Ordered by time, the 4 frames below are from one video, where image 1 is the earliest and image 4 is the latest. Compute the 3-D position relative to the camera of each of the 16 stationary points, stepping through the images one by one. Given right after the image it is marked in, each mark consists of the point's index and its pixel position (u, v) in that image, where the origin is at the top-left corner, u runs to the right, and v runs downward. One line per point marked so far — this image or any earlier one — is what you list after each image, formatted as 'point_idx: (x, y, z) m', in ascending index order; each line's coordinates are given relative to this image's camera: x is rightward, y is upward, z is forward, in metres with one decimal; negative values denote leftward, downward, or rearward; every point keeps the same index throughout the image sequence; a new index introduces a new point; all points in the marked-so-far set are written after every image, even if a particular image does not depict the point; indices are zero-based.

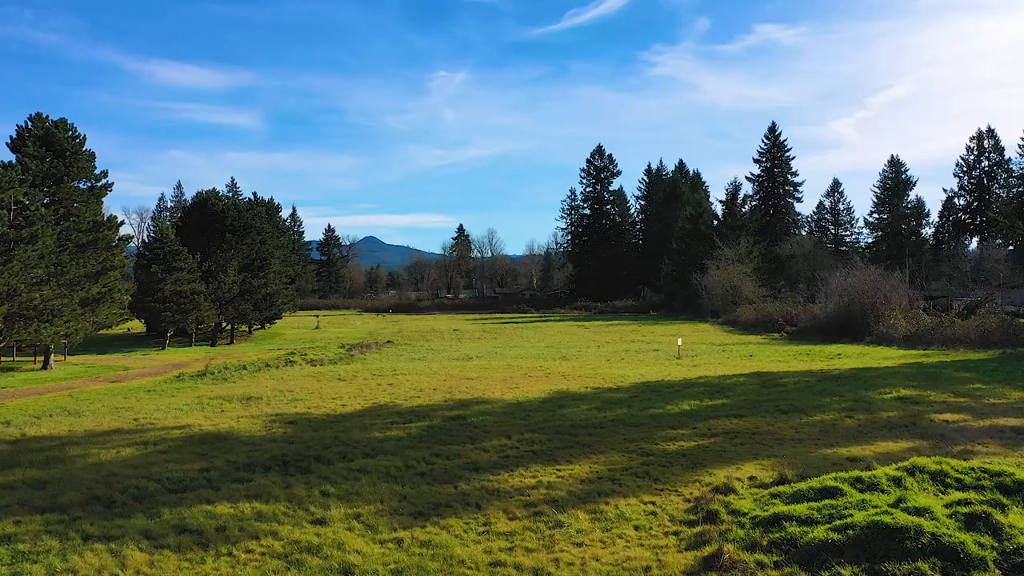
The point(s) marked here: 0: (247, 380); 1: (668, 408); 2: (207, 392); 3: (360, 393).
0: (-7.1, -2.5, +17.2) m
1: (+2.6, -2.0, +10.9) m
2: (-7.0, -2.4, +14.8) m
3: (-3.4, -2.3, +14.5) m
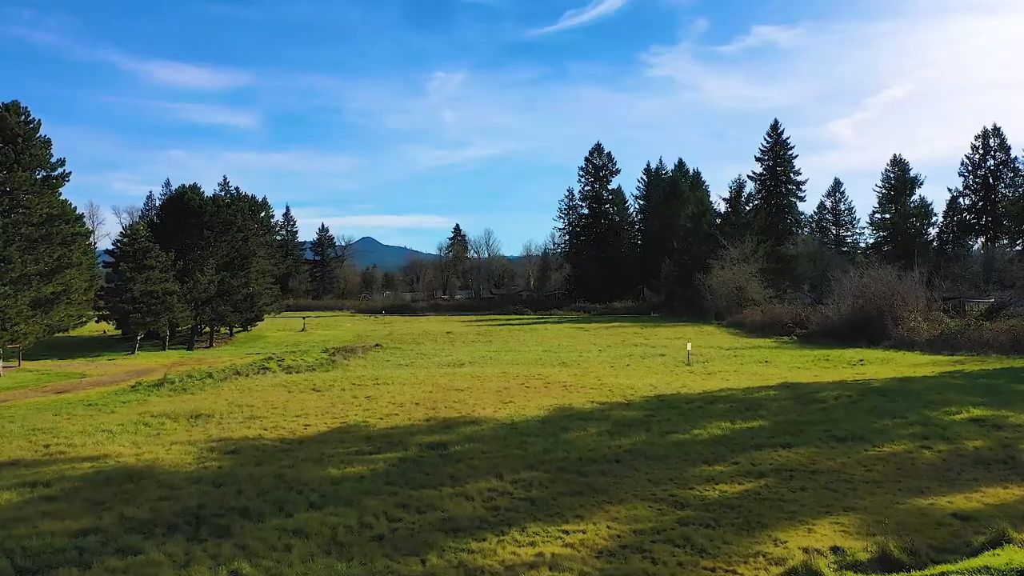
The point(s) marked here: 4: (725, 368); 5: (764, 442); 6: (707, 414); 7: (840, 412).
0: (-7.2, -2.4, +15.3) m
1: (+2.5, -2.0, +8.9) m
2: (-7.1, -2.4, +12.8) m
3: (-3.5, -2.3, +12.6) m
4: (+6.5, -2.5, +19.7) m
5: (+3.2, -1.9, +8.2) m
6: (+3.1, -2.0, +10.4) m
7: (+5.1, -1.9, +10.0) m
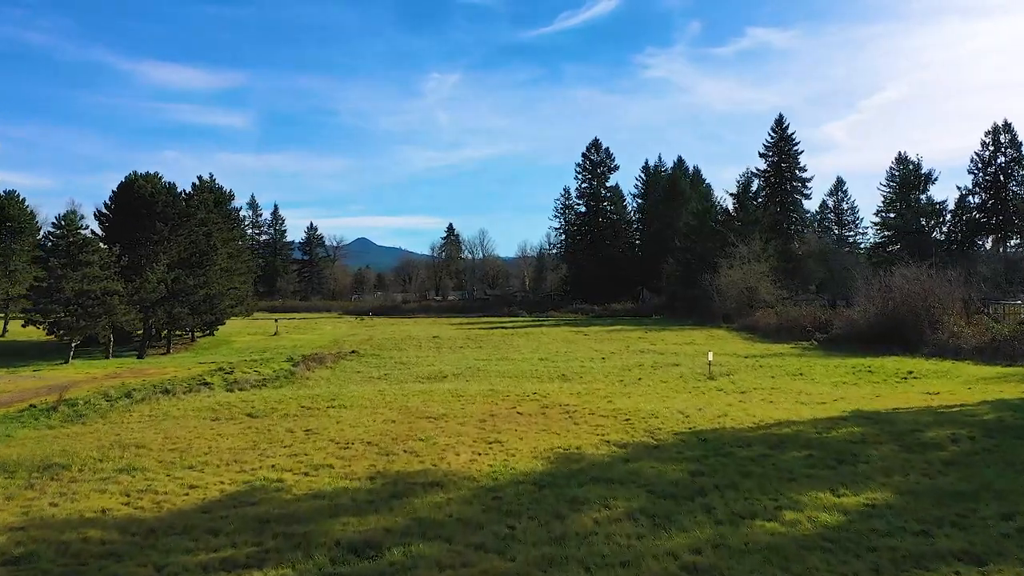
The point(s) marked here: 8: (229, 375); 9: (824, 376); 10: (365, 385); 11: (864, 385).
0: (-7.4, -2.4, +11.8) m
1: (+2.3, -2.0, +5.5) m
2: (-7.3, -2.3, +9.3) m
3: (-3.7, -2.3, +9.1) m
4: (+6.3, -2.4, +16.4) m
5: (+3.0, -1.9, +4.8) m
6: (+2.9, -2.0, +7.0) m
7: (+4.9, -1.9, +6.6) m
8: (-8.4, -2.6, +19.1) m
9: (+9.1, -2.6, +18.8) m
10: (-4.0, -2.6, +17.5) m
11: (+9.0, -2.5, +16.6) m
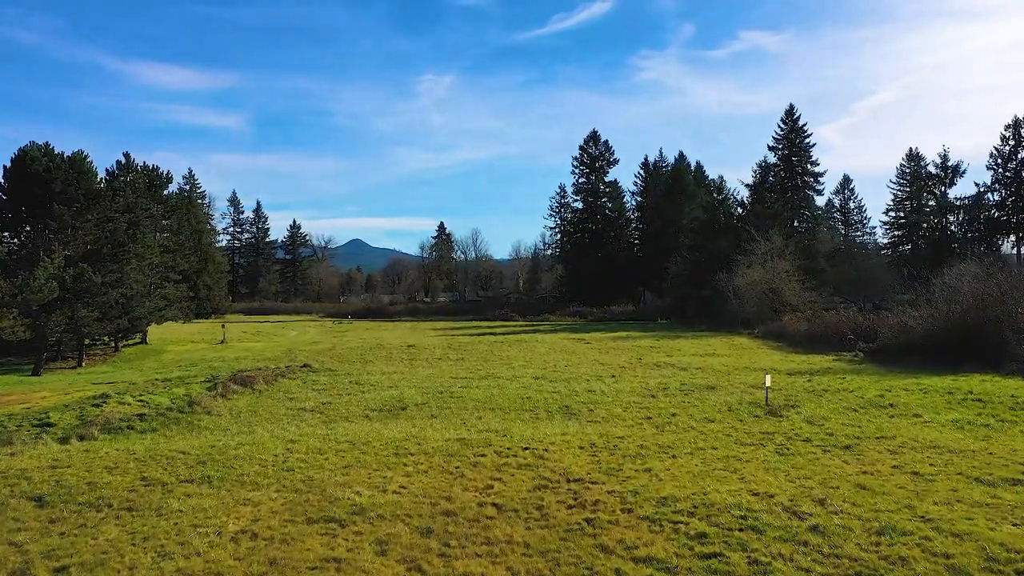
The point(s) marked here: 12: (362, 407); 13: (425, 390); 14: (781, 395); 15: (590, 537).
0: (-7.7, -2.3, +6.4) m
1: (+2.1, -1.9, +0.2) m
2: (-7.5, -2.3, +3.9) m
3: (-4.0, -2.2, +3.7) m
4: (+5.9, -2.4, +11.1) m
5: (+2.8, -1.8, -0.6) m
6: (+2.7, -1.9, +1.6) m
7: (+4.7, -1.8, +1.3) m
8: (-8.7, -2.5, +13.7) m
9: (+8.7, -2.6, +13.5) m
10: (-4.3, -2.6, +12.1) m
11: (+8.7, -2.5, +11.3) m
12: (-3.4, -2.6, +14.6) m
13: (-2.2, -2.7, +16.8) m
14: (+6.5, -2.5, +15.4) m
15: (+0.7, -2.2, +5.8) m
